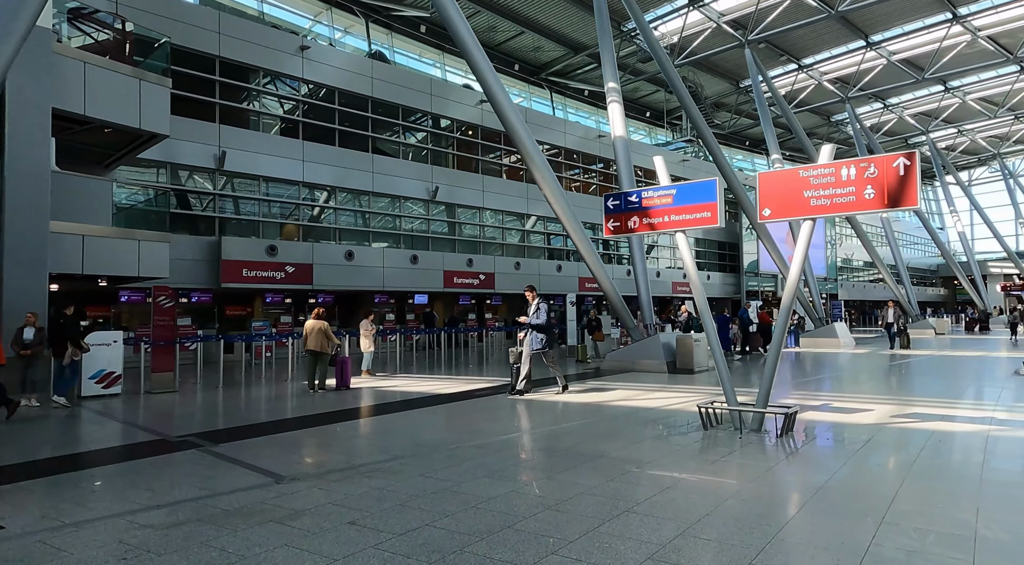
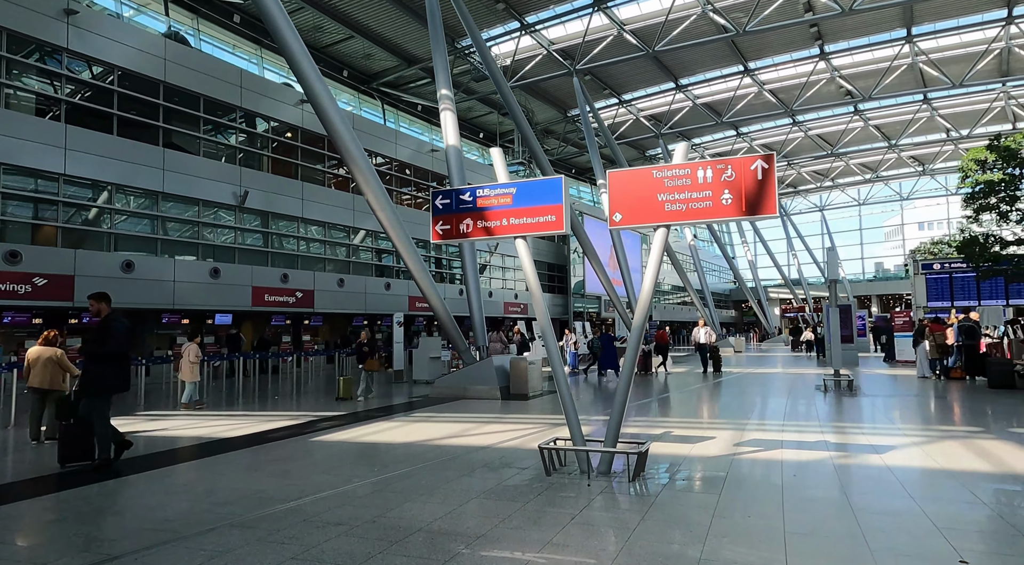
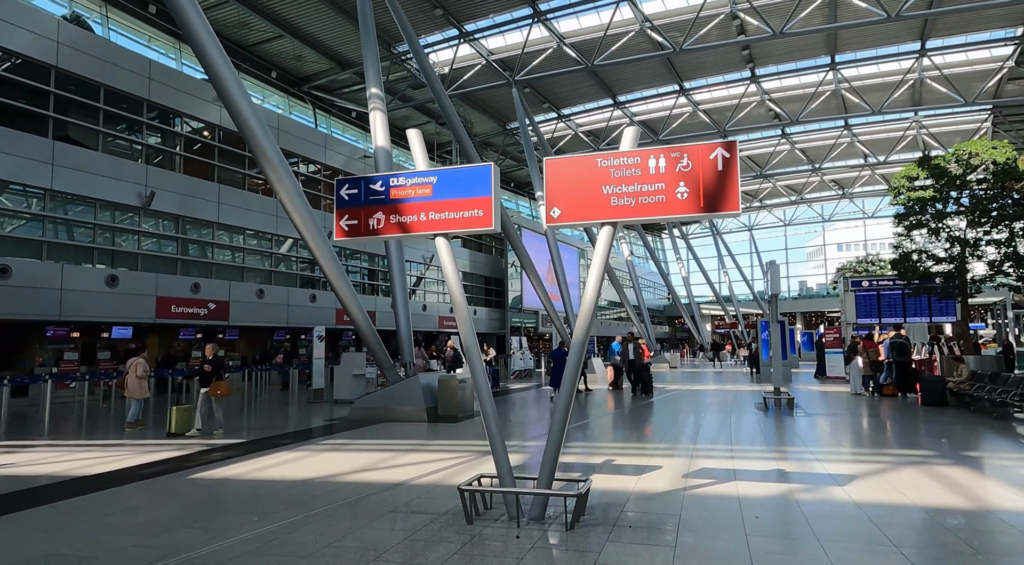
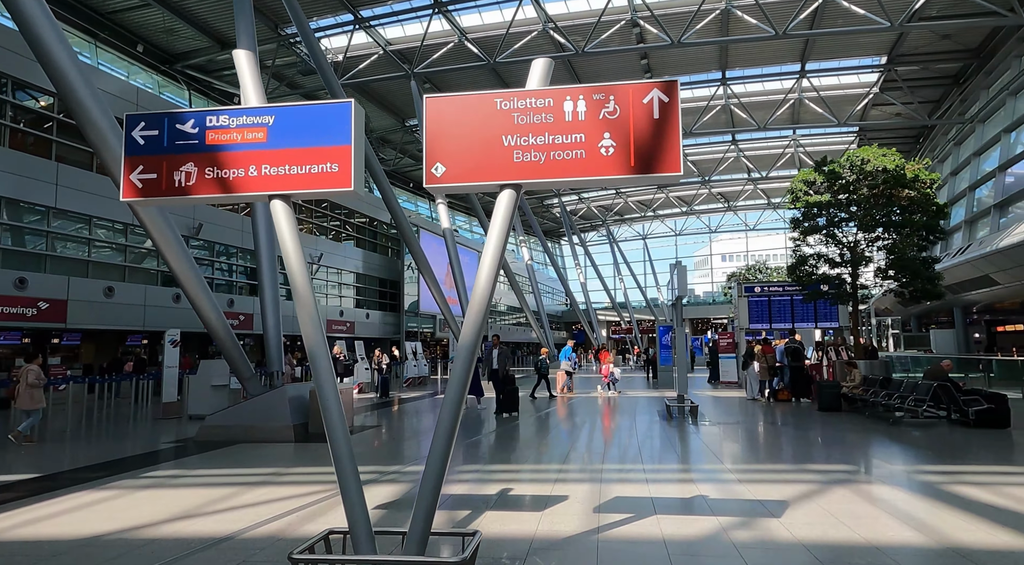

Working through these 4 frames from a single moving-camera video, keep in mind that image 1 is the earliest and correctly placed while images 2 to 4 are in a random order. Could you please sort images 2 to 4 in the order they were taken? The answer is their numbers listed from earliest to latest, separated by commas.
2, 3, 4
